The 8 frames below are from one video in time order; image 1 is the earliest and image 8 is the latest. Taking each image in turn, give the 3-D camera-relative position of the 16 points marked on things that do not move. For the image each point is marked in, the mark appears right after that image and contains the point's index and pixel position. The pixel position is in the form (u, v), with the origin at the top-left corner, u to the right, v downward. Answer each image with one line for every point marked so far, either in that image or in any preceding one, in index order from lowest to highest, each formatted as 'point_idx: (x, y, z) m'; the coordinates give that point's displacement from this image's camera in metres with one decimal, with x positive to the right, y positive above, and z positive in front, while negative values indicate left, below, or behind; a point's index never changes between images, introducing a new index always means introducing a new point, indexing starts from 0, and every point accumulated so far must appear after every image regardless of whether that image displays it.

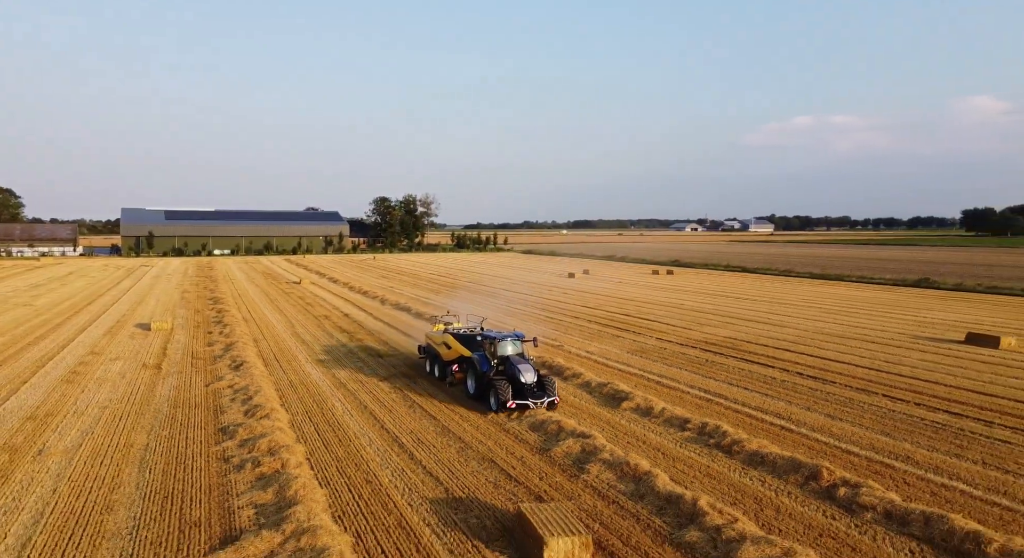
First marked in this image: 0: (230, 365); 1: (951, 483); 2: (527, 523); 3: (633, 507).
0: (-6.3, -1.9, +13.9) m
1: (+6.0, -2.8, +8.5) m
2: (+0.2, -2.6, +6.5) m
3: (+1.6, -2.8, +7.5) m
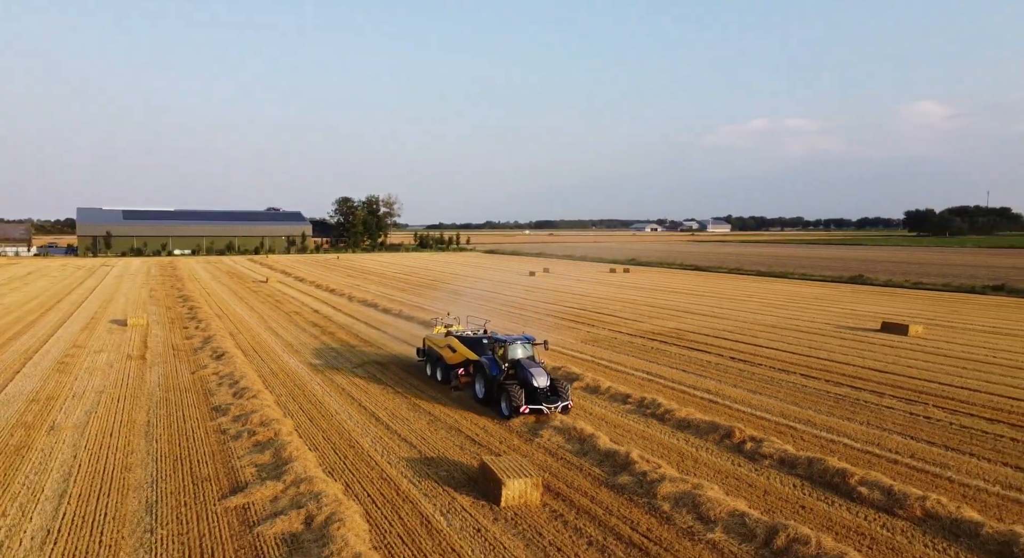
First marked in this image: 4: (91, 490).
0: (-7.2, -1.8, +14.9) m
1: (+5.4, -2.6, +10.2) m
2: (-0.3, -2.5, +7.9) m
3: (+1.1, -2.7, +9.0) m
4: (-5.1, -2.5, +7.5) m
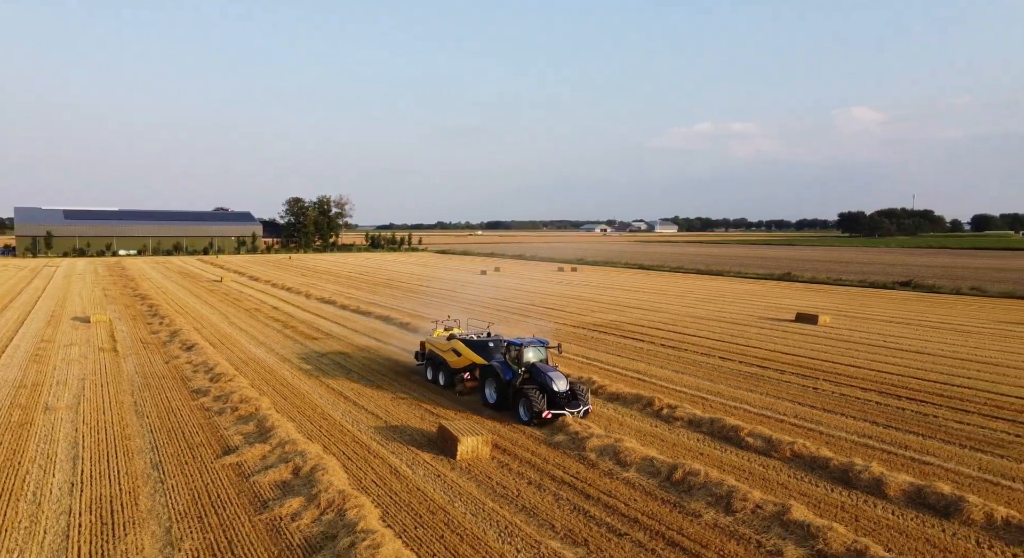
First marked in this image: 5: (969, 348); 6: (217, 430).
0: (-8.4, -1.7, +15.9) m
1: (+4.5, -2.5, +12.2) m
2: (-1.0, -2.3, +9.4) m
3: (+0.3, -2.6, +10.6) m
4: (-5.7, -2.4, +8.7) m
5: (+13.8, -2.1, +18.7) m
6: (-4.7, -2.4, +9.8) m
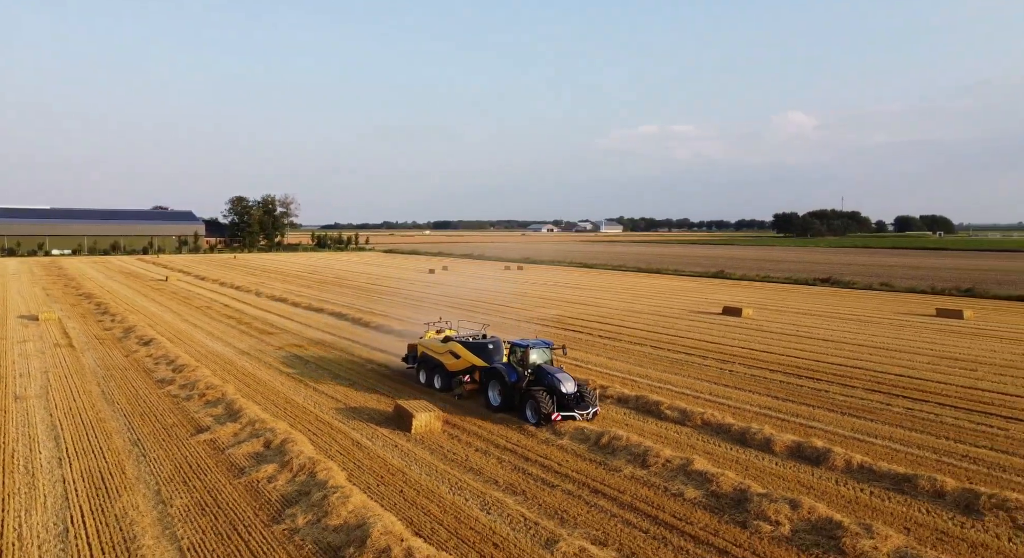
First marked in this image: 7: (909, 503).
0: (-9.8, -1.7, +16.3) m
1: (+3.3, -2.4, +13.8) m
2: (-1.9, -2.2, +10.6) m
3: (-0.7, -2.5, +11.8) m
4: (-6.5, -2.3, +9.4) m
5: (+12.1, -1.9, +21.0) m
6: (-5.6, -2.3, +10.7) m
7: (+5.0, -2.8, +7.8) m
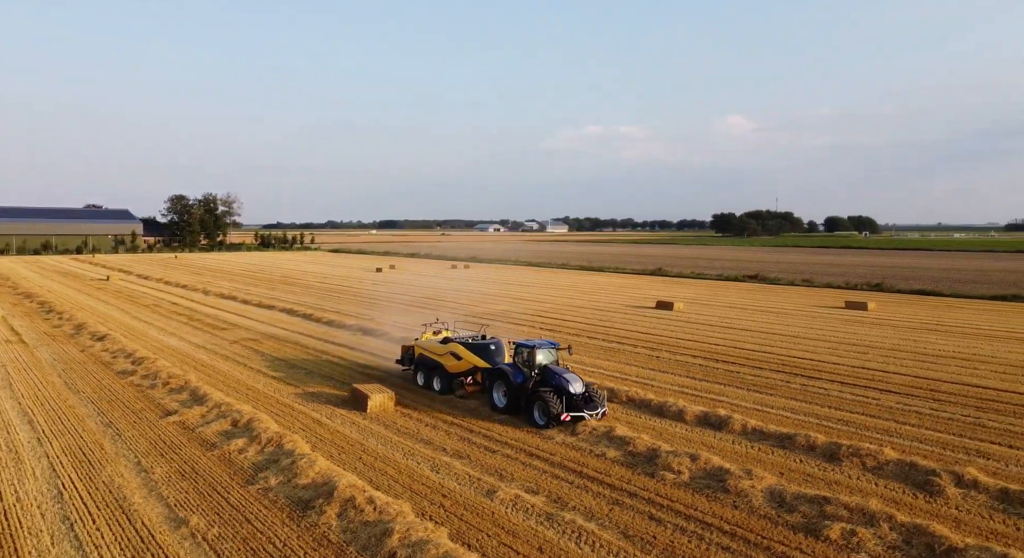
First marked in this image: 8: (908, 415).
0: (-11.3, -1.6, +16.7) m
1: (+2.0, -2.2, +15.2) m
2: (-2.9, -2.1, +11.6) m
3: (-1.8, -2.4, +13.0) m
4: (-7.4, -2.3, +10.1) m
5: (+10.1, -1.7, +23.2) m
6: (-6.6, -2.2, +11.4) m
7: (+4.2, -2.7, +9.5) m
8: (+7.6, -2.6, +11.8) m
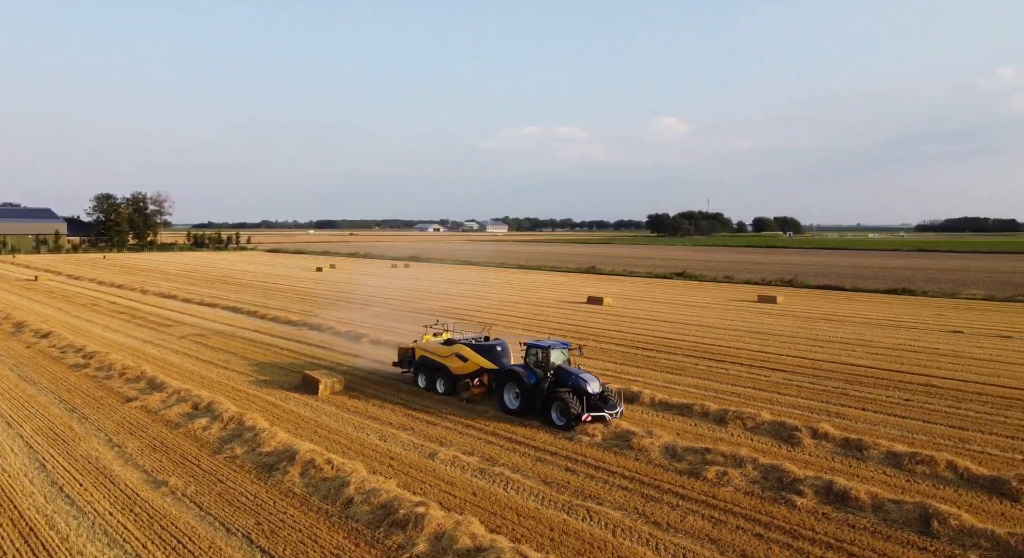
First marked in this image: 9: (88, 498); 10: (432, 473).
0: (-13.0, -1.5, +16.9) m
1: (+0.4, -2.1, +16.8) m
2: (-4.2, -2.0, +12.7) m
3: (-3.2, -2.3, +14.1) m
4: (-8.5, -2.2, +10.7) m
5: (+7.7, -1.6, +25.5) m
6: (-7.8, -2.1, +12.1) m
7: (+3.1, -2.6, +11.2) m
8: (+6.3, -2.4, +13.8) m
9: (-5.0, -2.6, +7.4) m
10: (-1.1, -2.7, +8.6) m
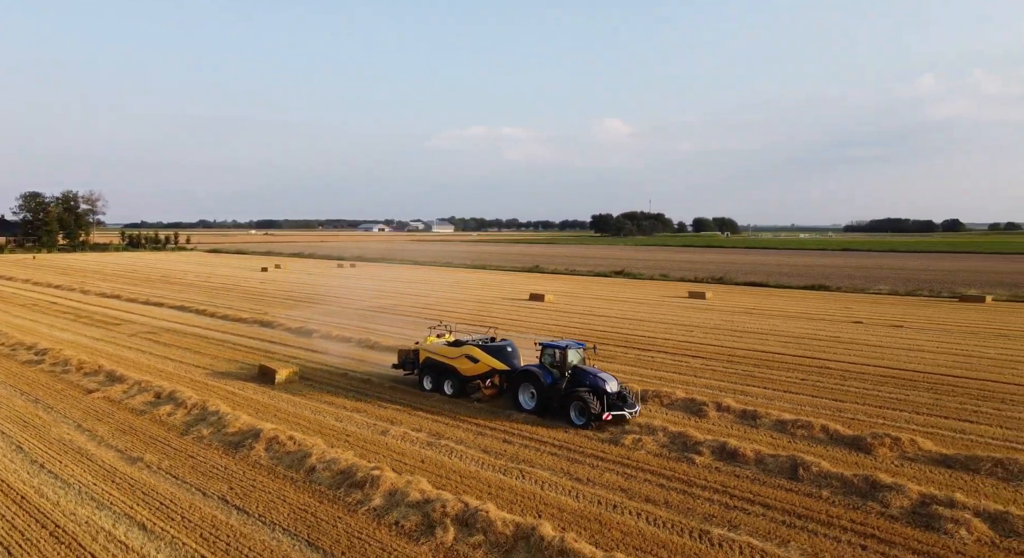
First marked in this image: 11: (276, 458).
0: (-14.6, -1.5, +17.0) m
1: (-1.2, -2.0, +18.0) m
2: (-5.4, -2.0, +13.5) m
3: (-4.6, -2.2, +15.0) m
4: (-9.6, -2.2, +11.2) m
5: (+5.3, -1.4, +27.3) m
6: (-9.0, -2.1, +12.6) m
7: (+2.0, -2.5, +12.7) m
8: (+4.9, -2.3, +15.6) m
9: (-5.8, -2.5, +8.2) m
10: (-2.0, -2.6, +9.7) m
11: (-3.4, -2.6, +9.0) m
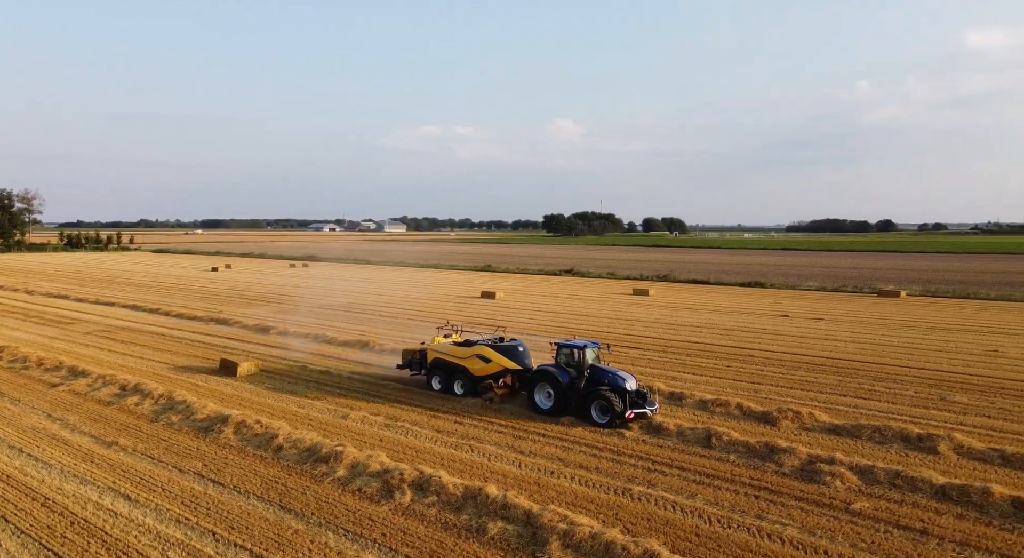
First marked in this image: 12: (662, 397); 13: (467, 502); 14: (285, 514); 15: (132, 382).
0: (-15.9, -1.5, +16.9) m
1: (-2.7, -1.9, +18.9) m
2: (-6.5, -1.9, +14.1) m
3: (-5.8, -2.1, +15.7) m
4: (-10.5, -2.1, +11.5) m
5: (+3.1, -1.3, +28.6) m
6: (-10.0, -2.1, +13.0) m
7: (+0.9, -2.4, +13.9) m
8: (+3.6, -2.2, +16.9) m
9: (-6.5, -2.5, +8.8) m
10: (-2.8, -2.5, +10.6) m
11: (-4.2, -2.5, +9.8) m
12: (+3.1, -2.5, +12.9) m
13: (-0.6, -2.8, +7.8) m
14: (-2.7, -2.8, +7.4) m
15: (-7.7, -2.1, +12.5) m
